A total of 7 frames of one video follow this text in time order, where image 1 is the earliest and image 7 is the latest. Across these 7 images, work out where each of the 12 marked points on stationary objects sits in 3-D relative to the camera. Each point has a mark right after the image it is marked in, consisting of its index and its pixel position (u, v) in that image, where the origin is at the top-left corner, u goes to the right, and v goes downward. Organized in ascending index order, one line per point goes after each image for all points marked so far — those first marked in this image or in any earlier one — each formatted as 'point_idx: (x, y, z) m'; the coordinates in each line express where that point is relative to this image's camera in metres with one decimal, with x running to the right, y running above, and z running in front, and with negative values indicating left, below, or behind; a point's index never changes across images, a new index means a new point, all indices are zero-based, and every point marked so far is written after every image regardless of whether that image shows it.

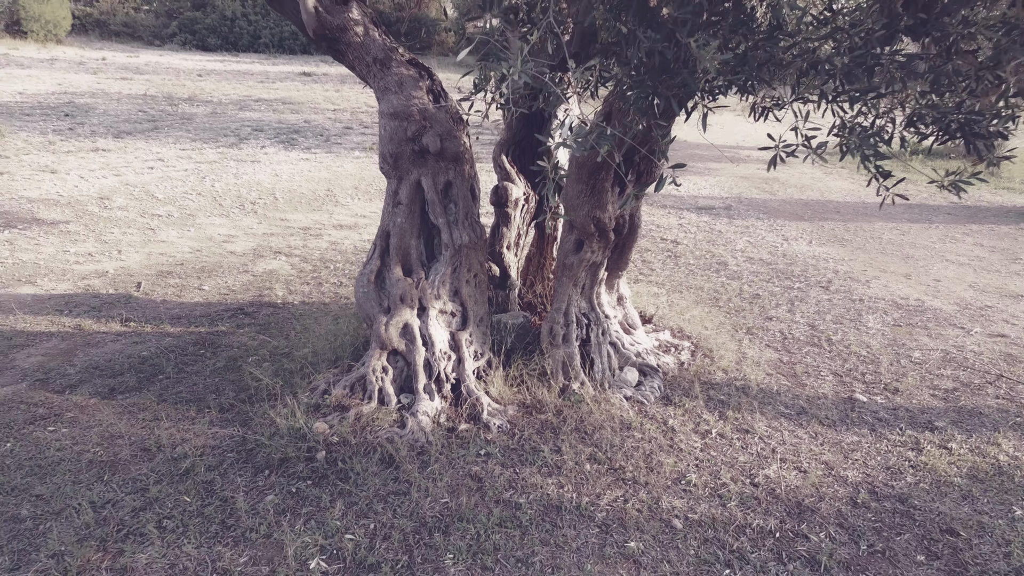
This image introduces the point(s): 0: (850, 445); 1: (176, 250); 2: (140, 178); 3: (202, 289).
0: (+1.2, -0.5, +2.8) m
1: (-2.0, +0.2, +4.7) m
2: (-3.0, +0.9, +6.3) m
3: (-1.6, 0.0, +4.1) m
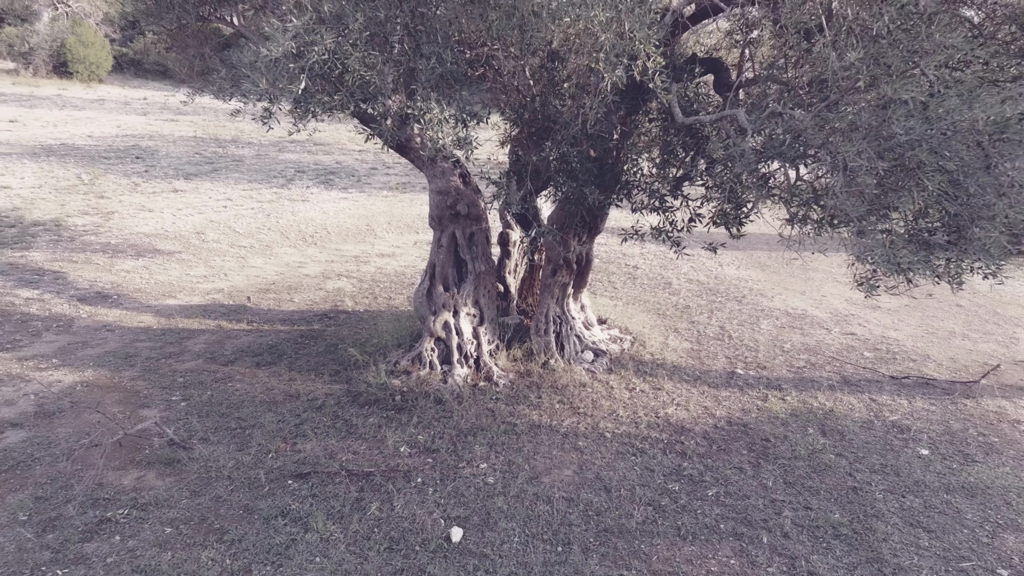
0: (+1.2, -0.6, +4.5) m
1: (-2.0, +0.1, +6.4) m
2: (-3.0, +0.8, +8.1) m
3: (-1.6, -0.1, +5.8) m
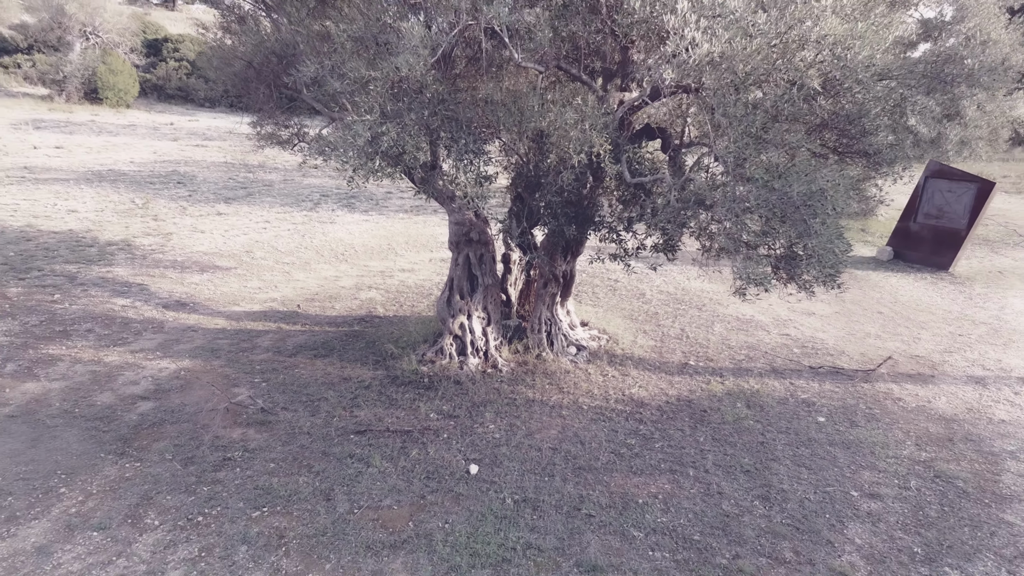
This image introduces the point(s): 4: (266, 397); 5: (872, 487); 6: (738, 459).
0: (+1.2, -0.7, +5.8) m
1: (-2.0, 0.0, +7.7) m
2: (-3.0, +0.6, +9.4) m
3: (-1.6, -0.2, +7.1) m
4: (-1.6, -0.7, +5.2) m
5: (+2.0, -1.1, +4.4) m
6: (+1.3, -1.0, +4.6) m
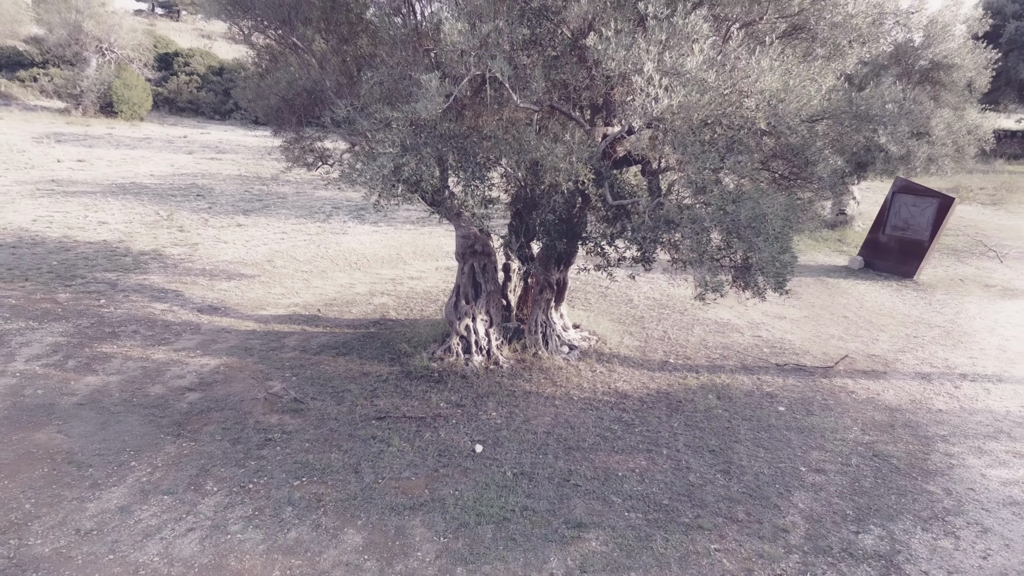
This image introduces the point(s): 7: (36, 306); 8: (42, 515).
0: (+1.2, -0.7, +6.5) m
1: (-2.0, 0.0, +8.5) m
2: (-3.0, +0.5, +10.2) m
3: (-1.6, -0.2, +7.9) m
4: (-1.6, -0.8, +6.0) m
5: (+2.0, -1.1, +5.1) m
6: (+1.3, -1.0, +5.4) m
7: (-4.5, -0.2, +7.4) m
8: (-2.5, -1.2, +4.2) m
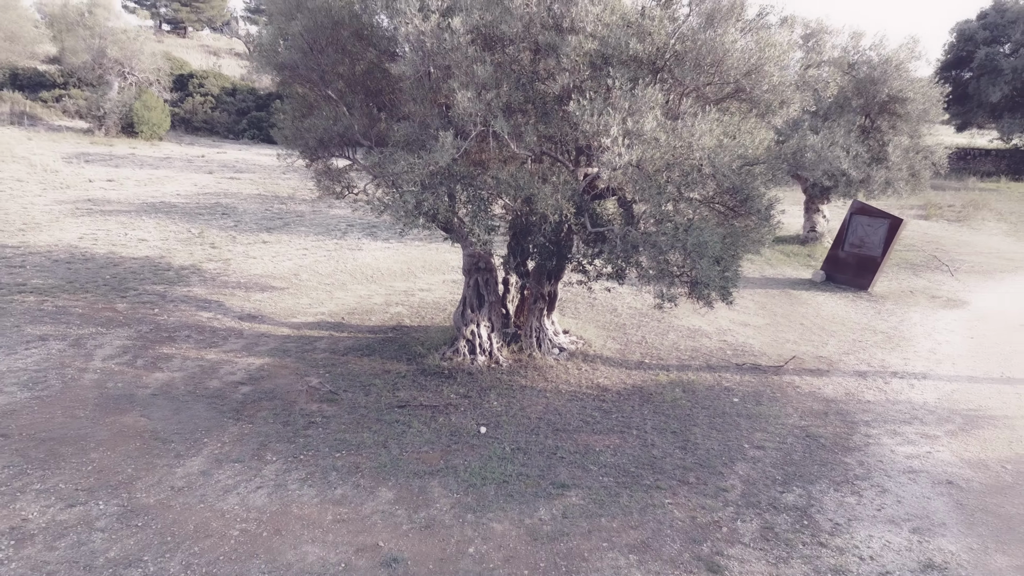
0: (+1.2, -0.8, +7.7) m
1: (-2.0, -0.2, +9.7) m
2: (-3.0, +0.4, +11.4) m
3: (-1.6, -0.4, +9.0) m
4: (-1.7, -0.9, +7.1) m
5: (+2.0, -1.2, +6.3) m
6: (+1.3, -1.1, +6.5) m
7: (-4.5, -0.3, +8.6) m
8: (-2.5, -1.3, +5.4) m
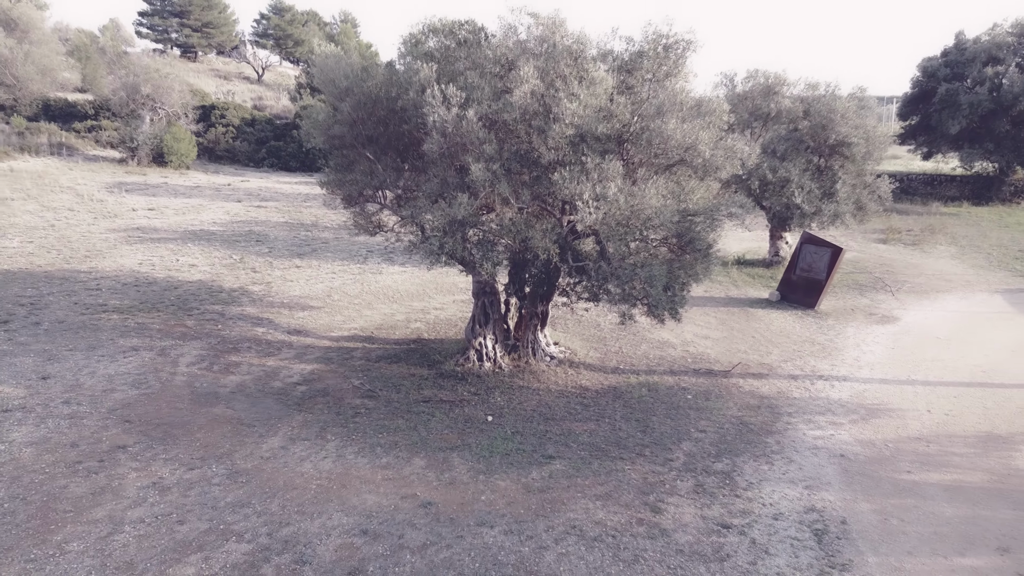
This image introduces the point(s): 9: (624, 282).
0: (+1.2, -1.1, +9.6) m
1: (-2.0, -0.4, +11.6) m
2: (-3.0, +0.1, +13.2) m
3: (-1.6, -0.6, +10.9) m
4: (-1.7, -1.1, +9.0) m
5: (+2.0, -1.4, +8.2) m
6: (+1.3, -1.4, +8.4) m
7: (-4.5, -0.6, +10.5) m
8: (-2.5, -1.5, +7.2) m
9: (+1.1, +0.1, +7.7) m
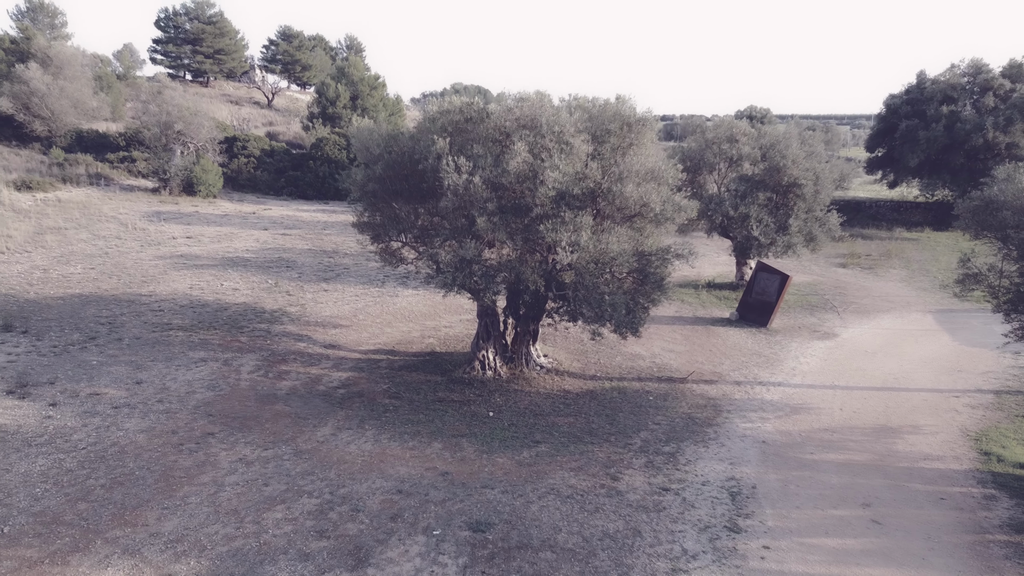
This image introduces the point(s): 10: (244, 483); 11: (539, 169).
0: (+1.2, -1.4, +11.8) m
1: (-2.1, -0.8, +13.8) m
2: (-3.1, -0.3, +15.5) m
3: (-1.7, -1.0, +13.2) m
4: (-1.7, -1.4, +11.2) m
5: (+1.9, -1.8, +10.4) m
6: (+1.3, -1.7, +10.6) m
7: (-4.6, -0.9, +12.7) m
8: (-2.6, -1.8, +9.5) m
9: (+1.1, -0.2, +10.0) m
10: (-2.8, -2.1, +8.3) m
11: (+0.3, +1.5, +9.9) m
